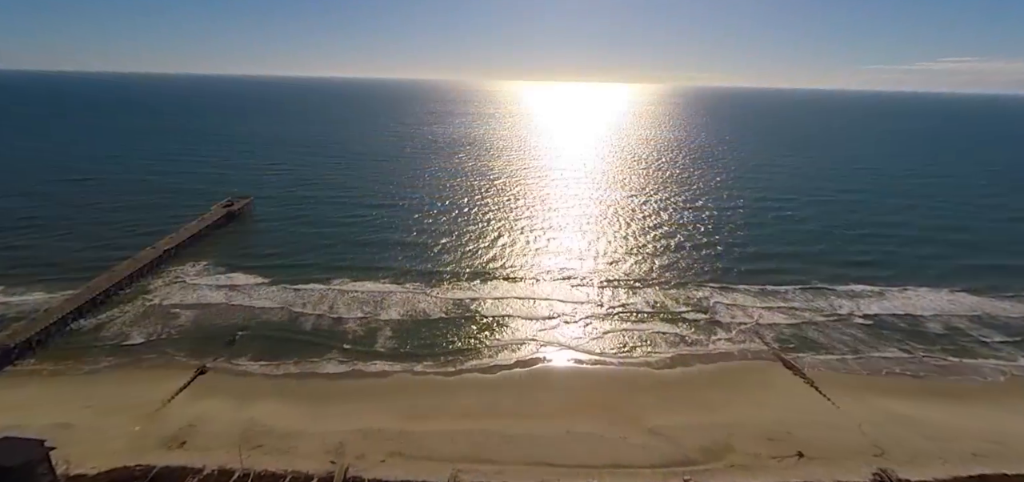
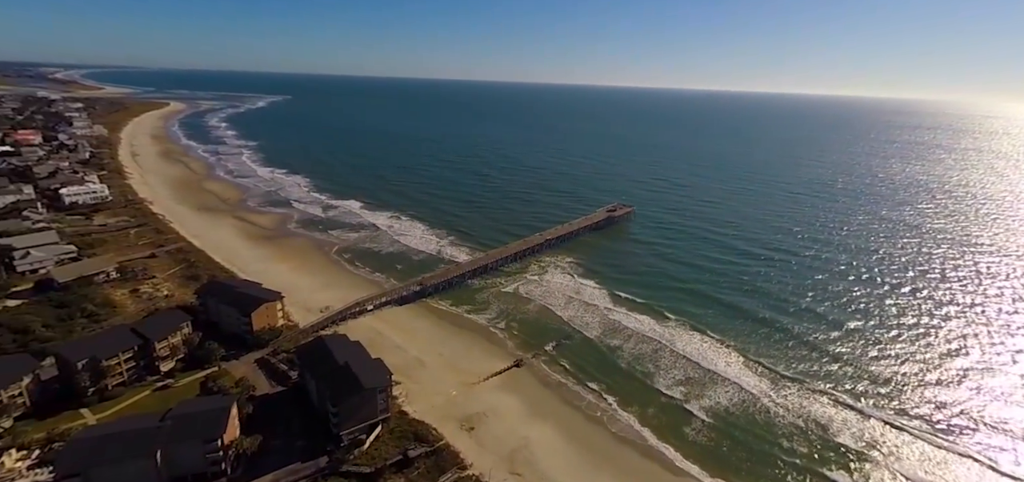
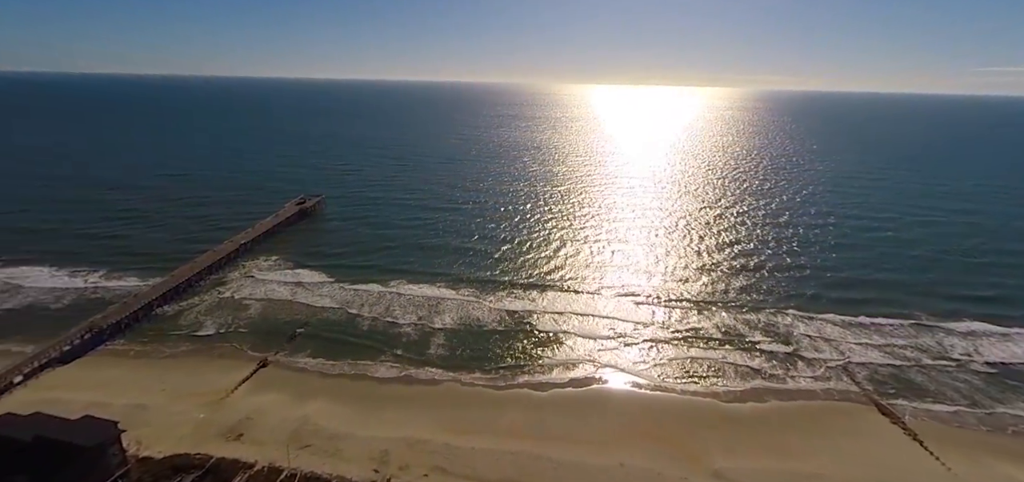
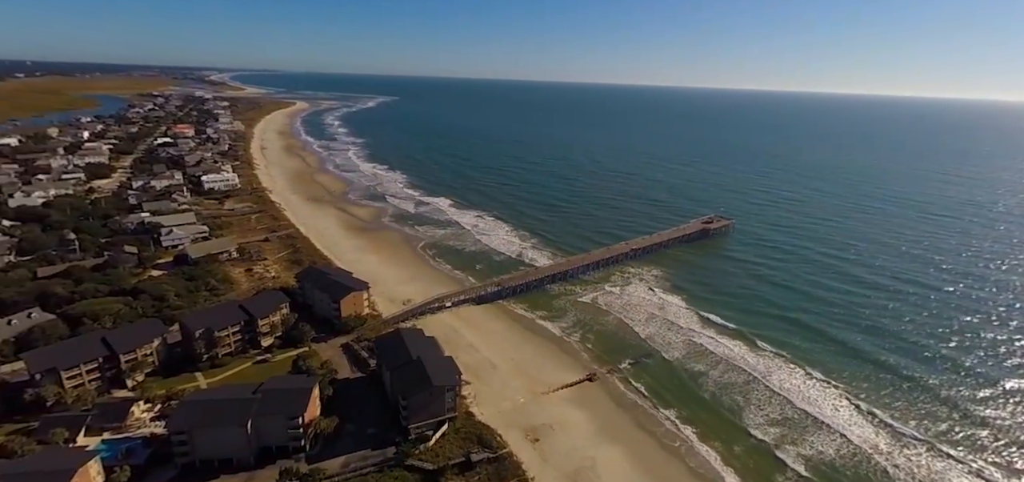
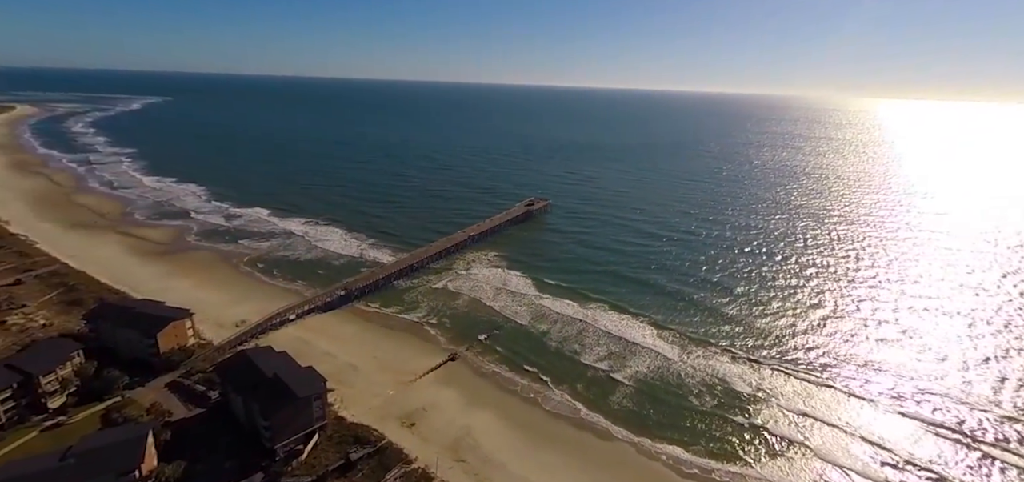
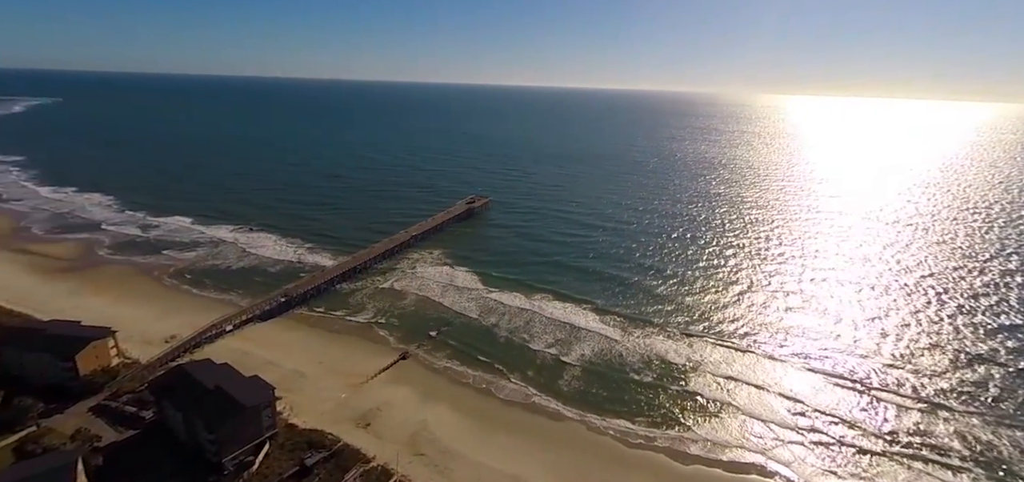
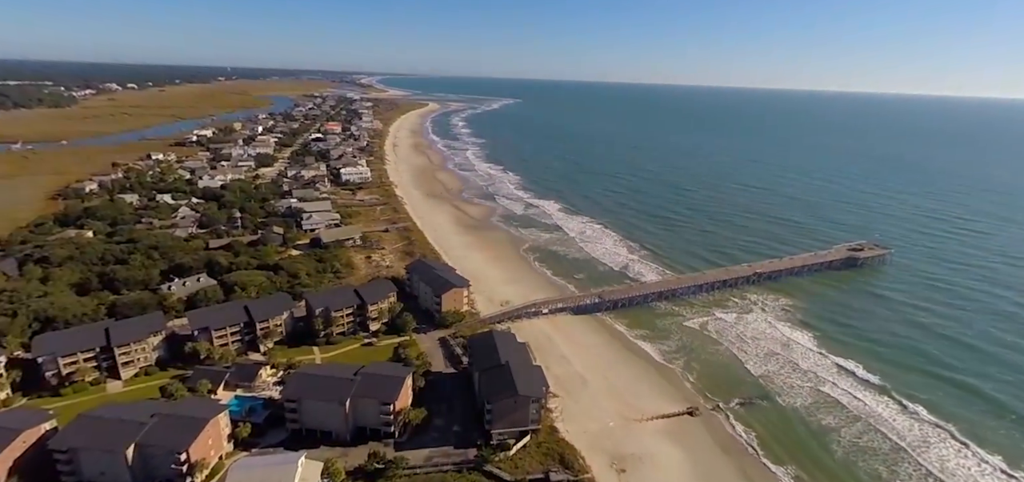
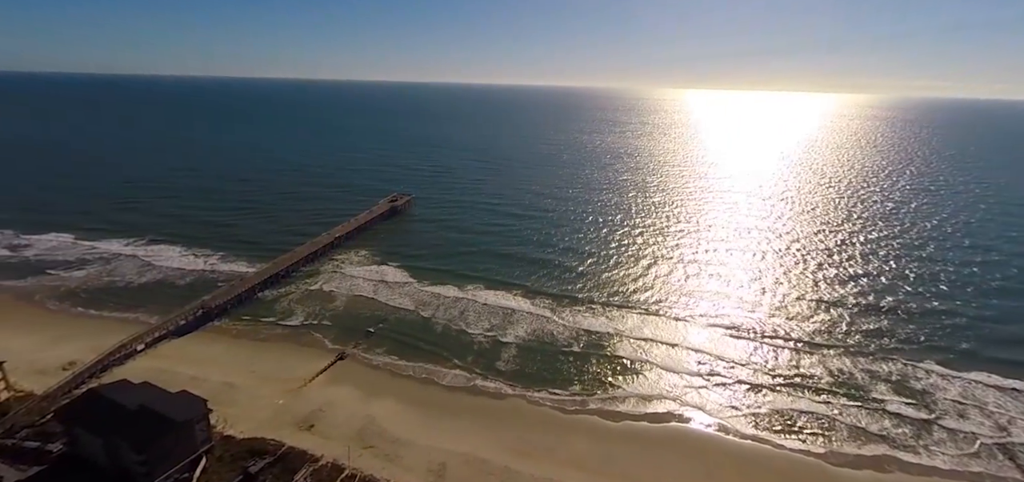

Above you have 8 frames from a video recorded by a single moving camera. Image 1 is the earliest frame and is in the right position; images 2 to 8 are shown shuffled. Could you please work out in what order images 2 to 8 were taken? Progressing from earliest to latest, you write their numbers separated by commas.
3, 8, 6, 5, 2, 4, 7
